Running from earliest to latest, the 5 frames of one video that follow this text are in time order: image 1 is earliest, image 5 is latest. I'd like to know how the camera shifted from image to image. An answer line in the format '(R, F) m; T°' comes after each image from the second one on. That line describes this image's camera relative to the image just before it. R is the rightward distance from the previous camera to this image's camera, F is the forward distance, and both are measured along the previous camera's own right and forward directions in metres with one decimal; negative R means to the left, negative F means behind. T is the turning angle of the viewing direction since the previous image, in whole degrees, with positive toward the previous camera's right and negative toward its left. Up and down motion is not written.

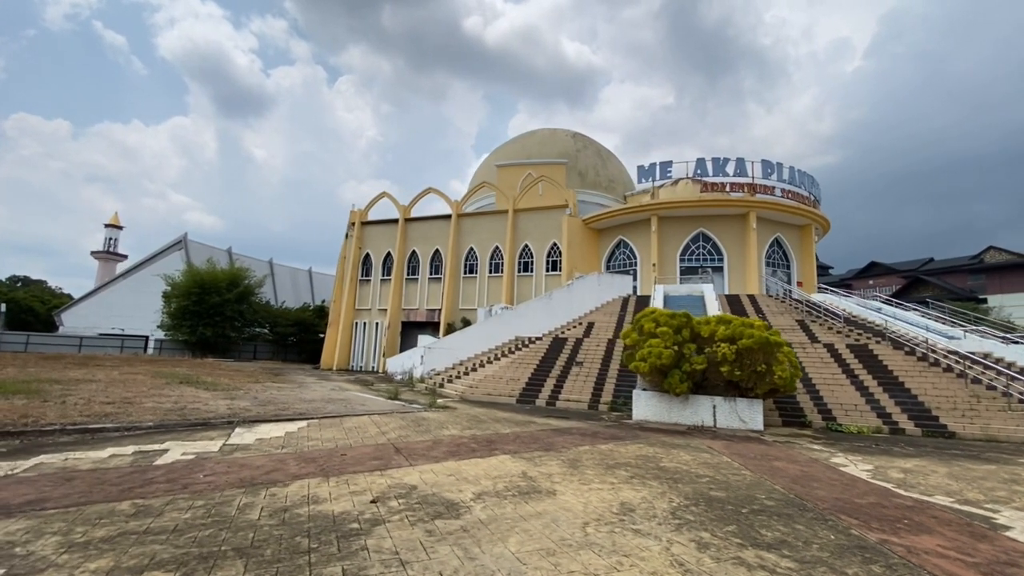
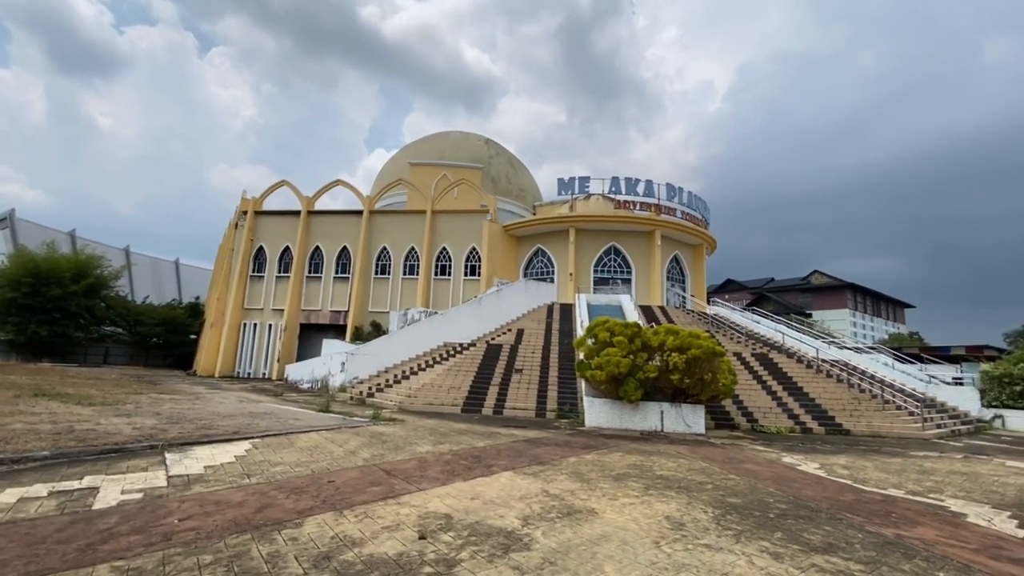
(-1.5, +0.4) m; +13°
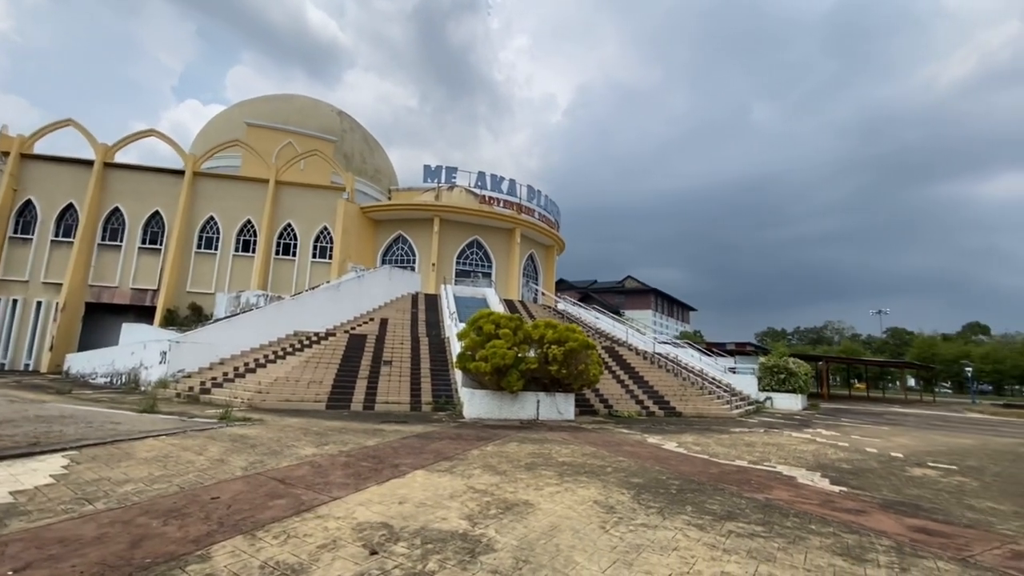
(-1.0, +0.3) m; +19°
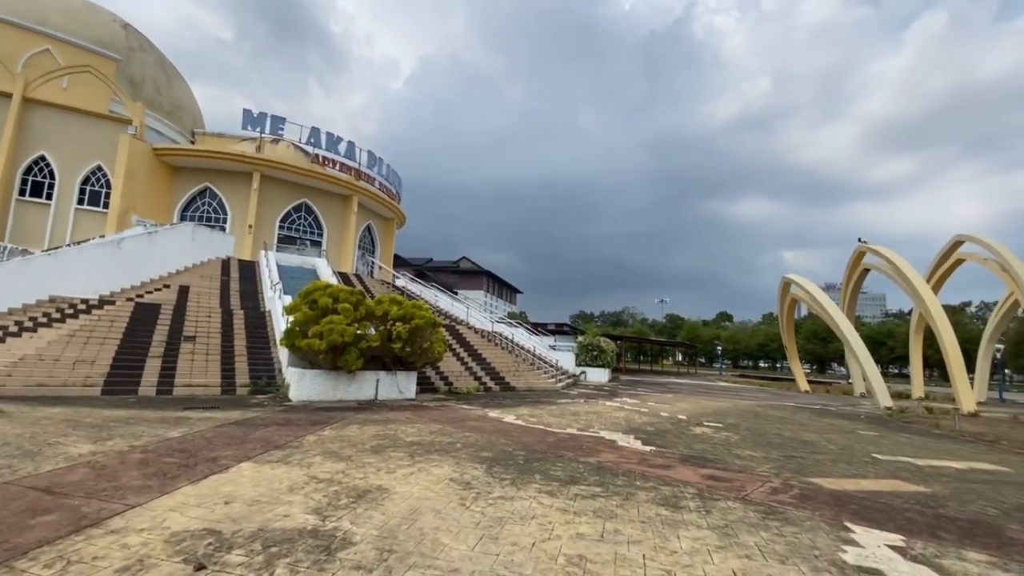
(-0.3, +0.2) m; +20°
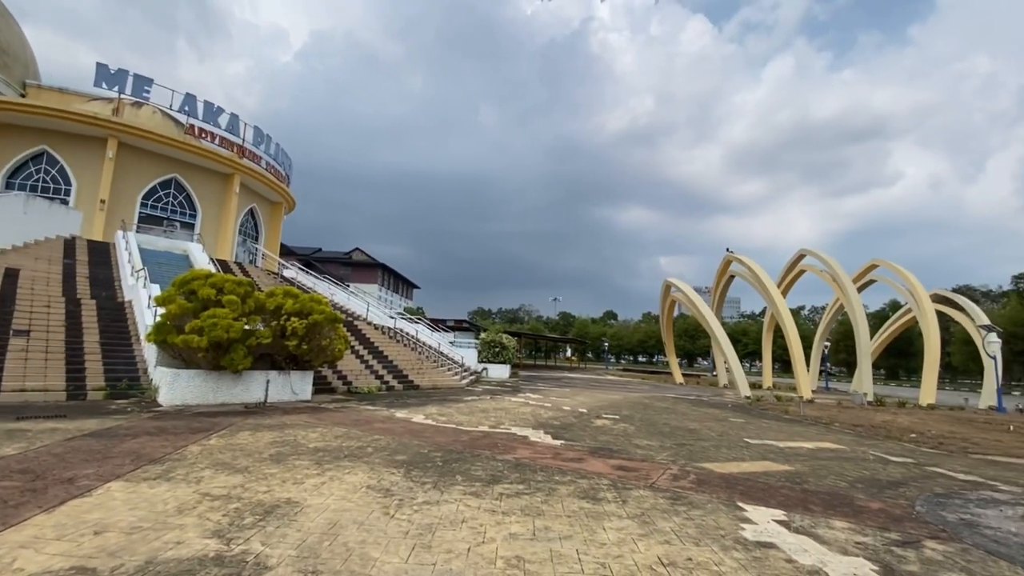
(-0.3, +0.1) m; +12°
